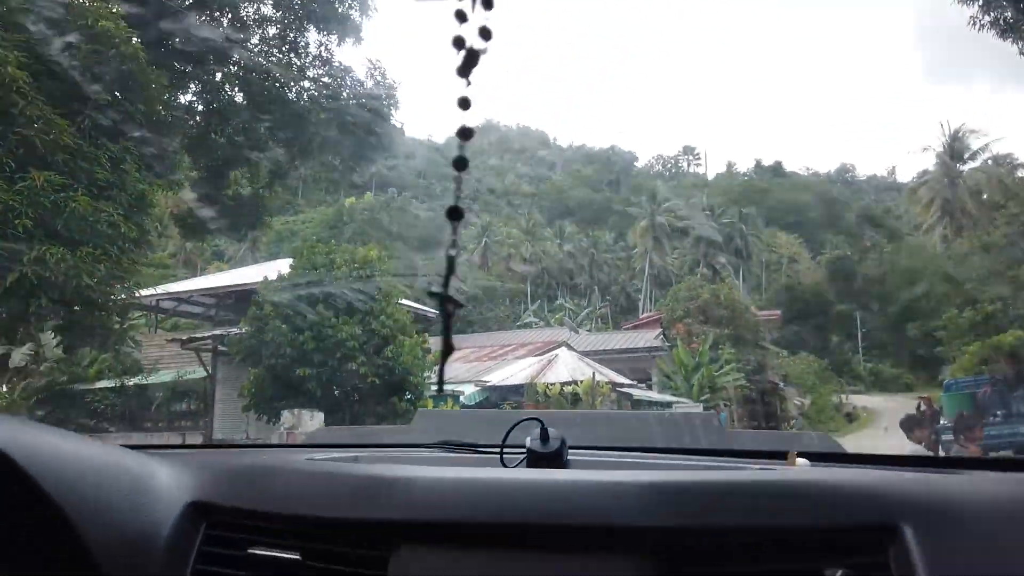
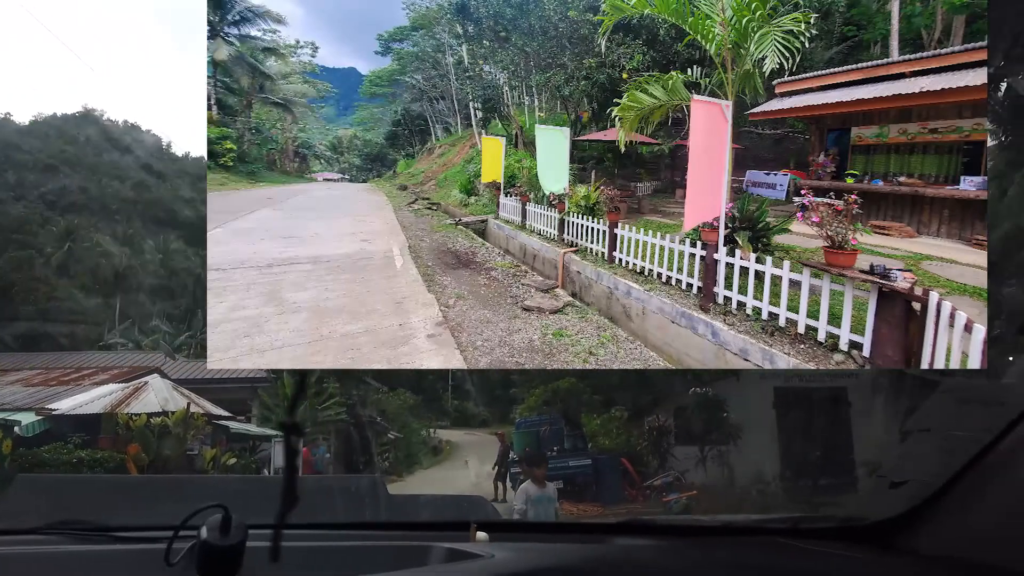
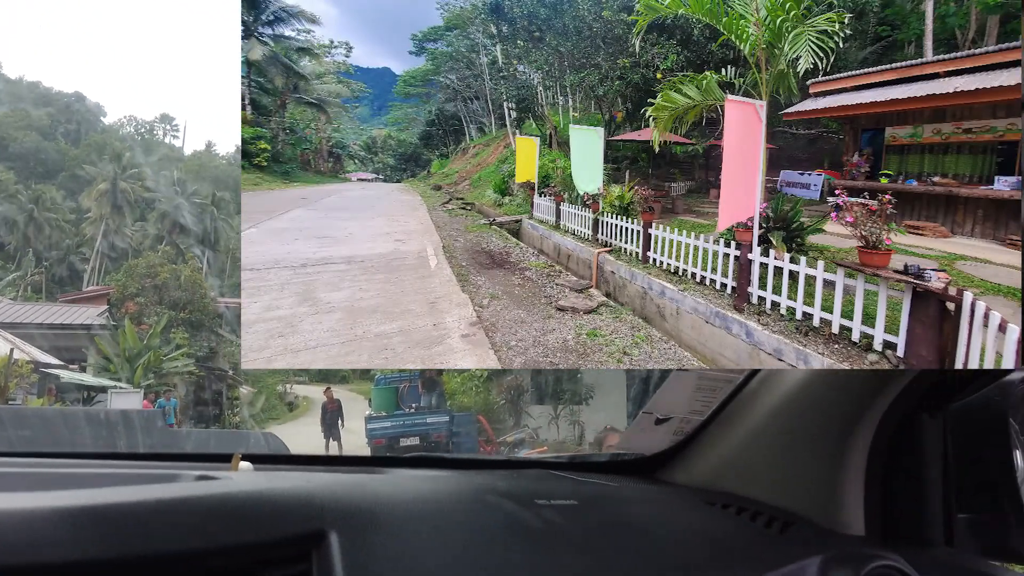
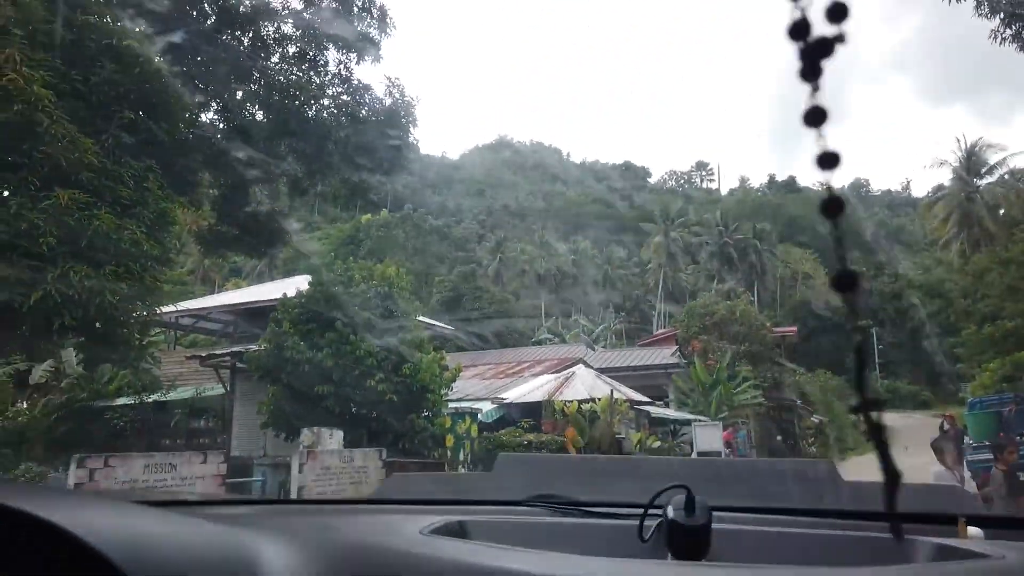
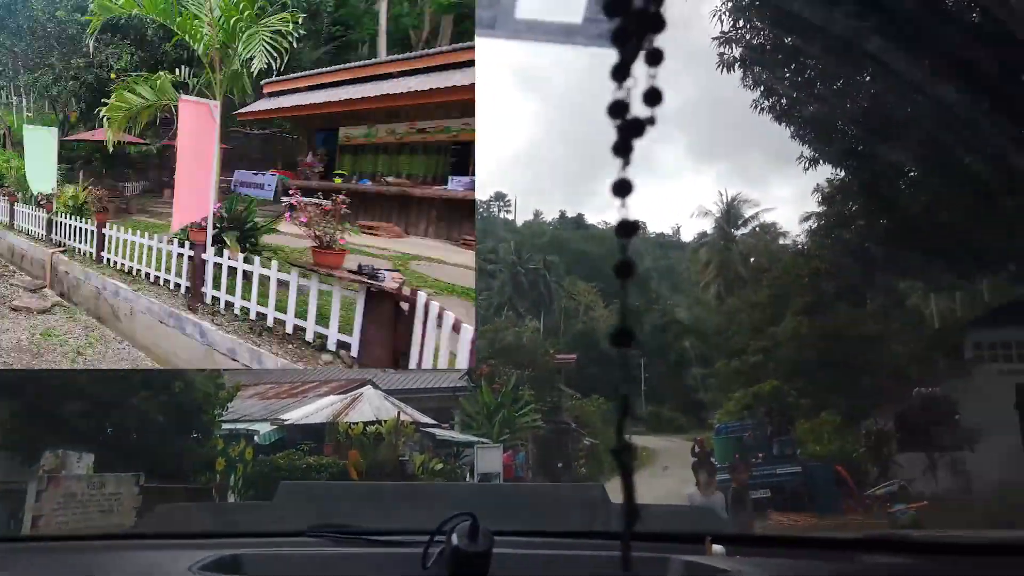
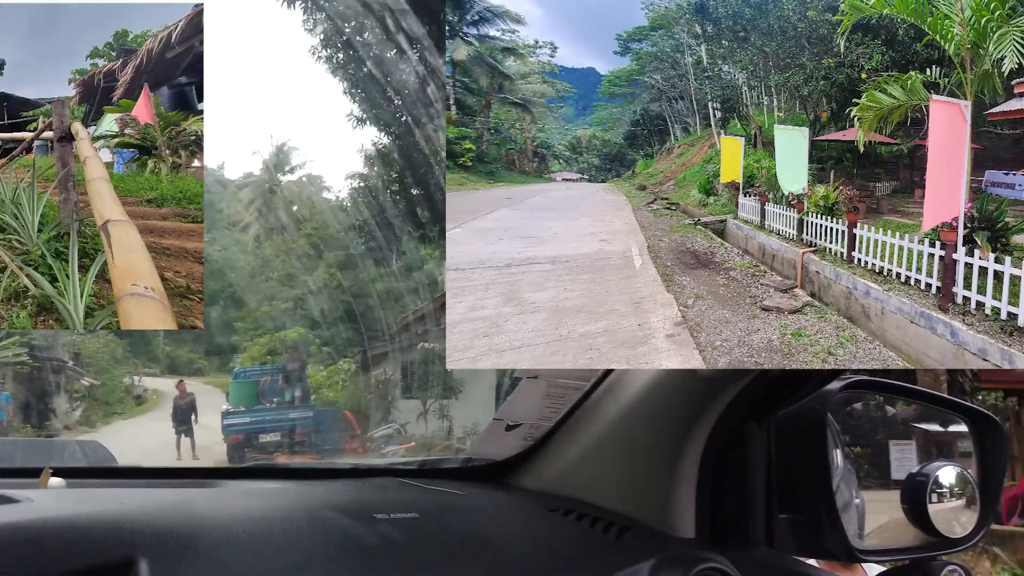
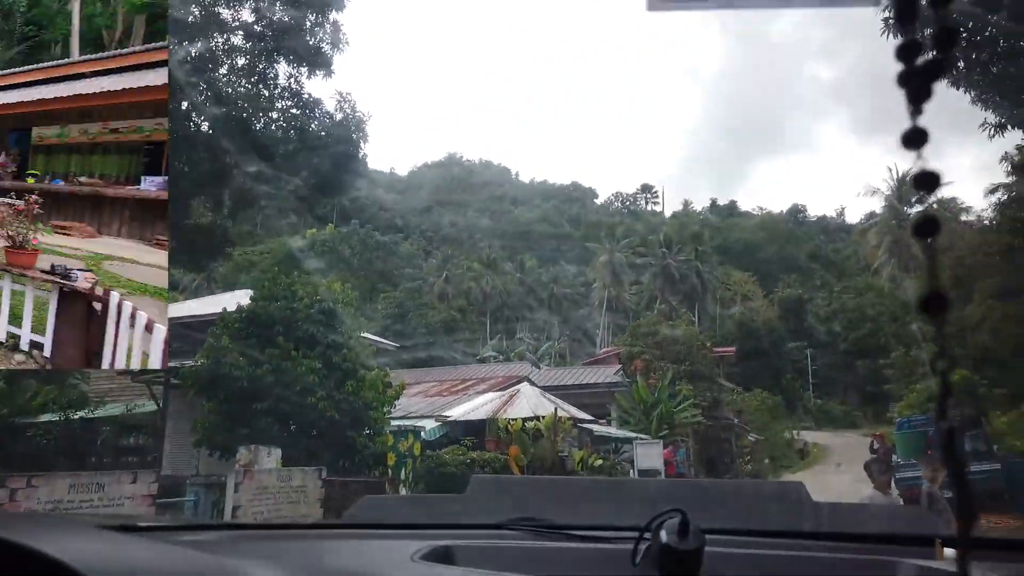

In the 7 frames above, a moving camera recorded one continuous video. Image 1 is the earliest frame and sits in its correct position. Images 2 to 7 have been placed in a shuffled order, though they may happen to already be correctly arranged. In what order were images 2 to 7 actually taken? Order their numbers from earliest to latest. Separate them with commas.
4, 7, 5, 2, 3, 6
